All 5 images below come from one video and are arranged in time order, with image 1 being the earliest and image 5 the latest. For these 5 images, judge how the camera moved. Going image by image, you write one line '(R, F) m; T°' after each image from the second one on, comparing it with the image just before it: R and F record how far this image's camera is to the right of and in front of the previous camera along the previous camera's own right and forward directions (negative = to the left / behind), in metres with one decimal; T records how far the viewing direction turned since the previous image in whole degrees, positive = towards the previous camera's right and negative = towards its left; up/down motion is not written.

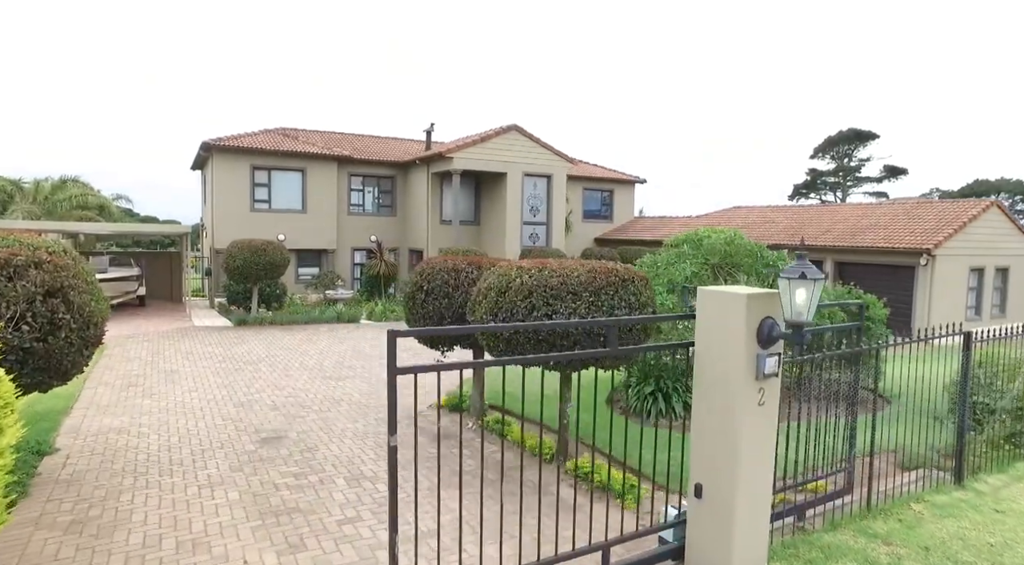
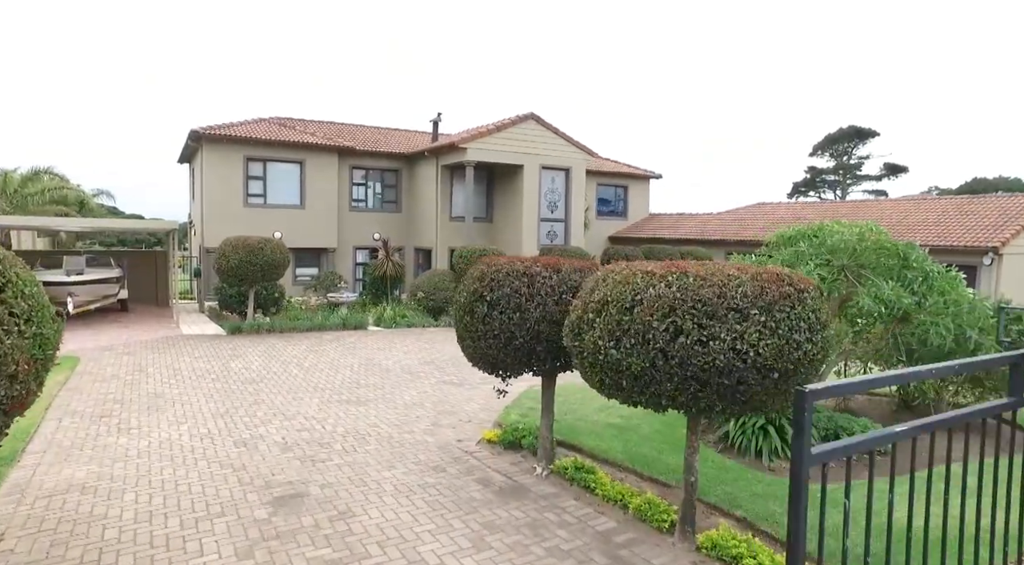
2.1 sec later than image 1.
(-0.8, +1.6) m; +1°
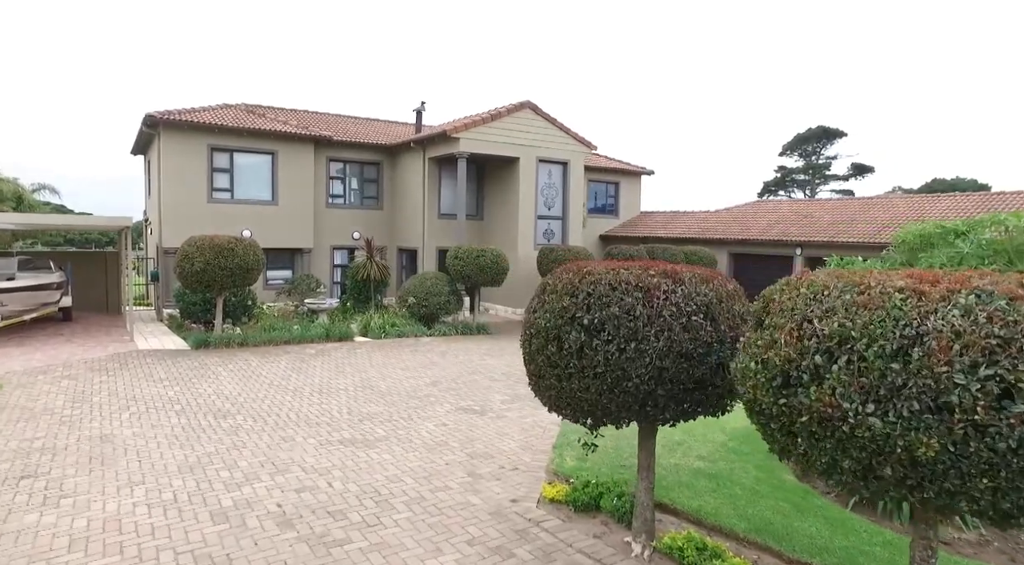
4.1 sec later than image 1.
(-0.8, +1.6) m; +3°
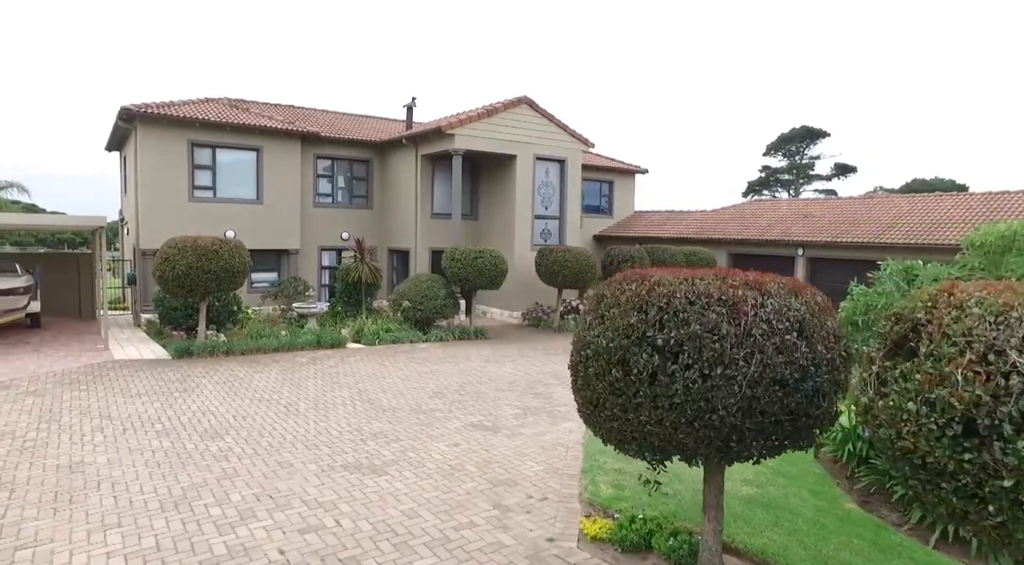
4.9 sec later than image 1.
(-0.4, +0.6) m; +2°
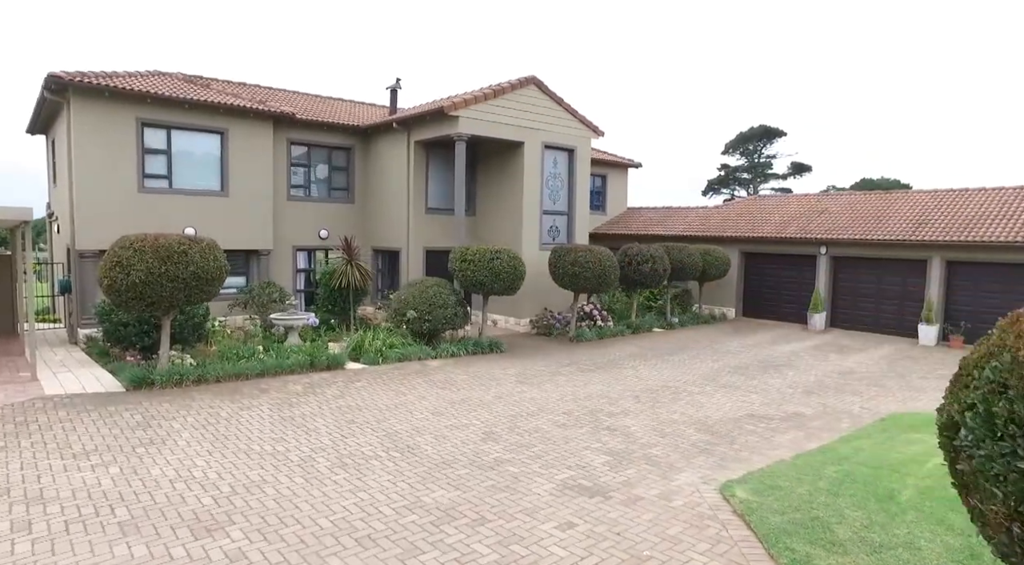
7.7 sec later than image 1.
(-1.4, +2.1) m; +5°
